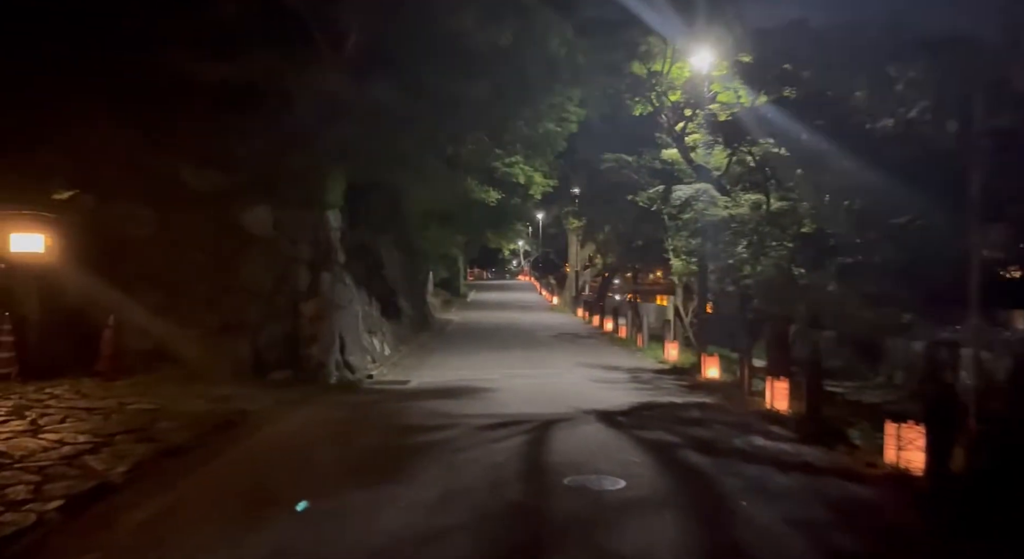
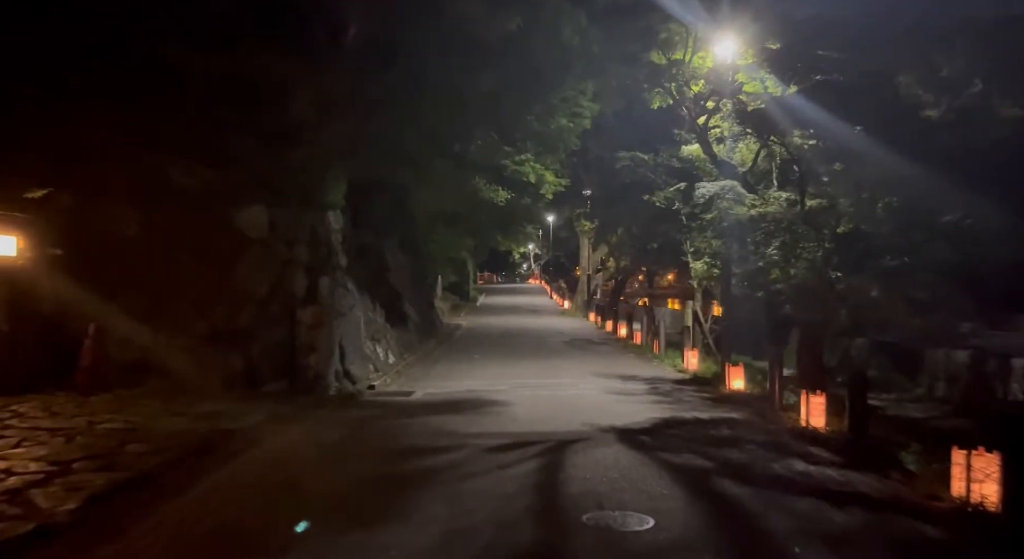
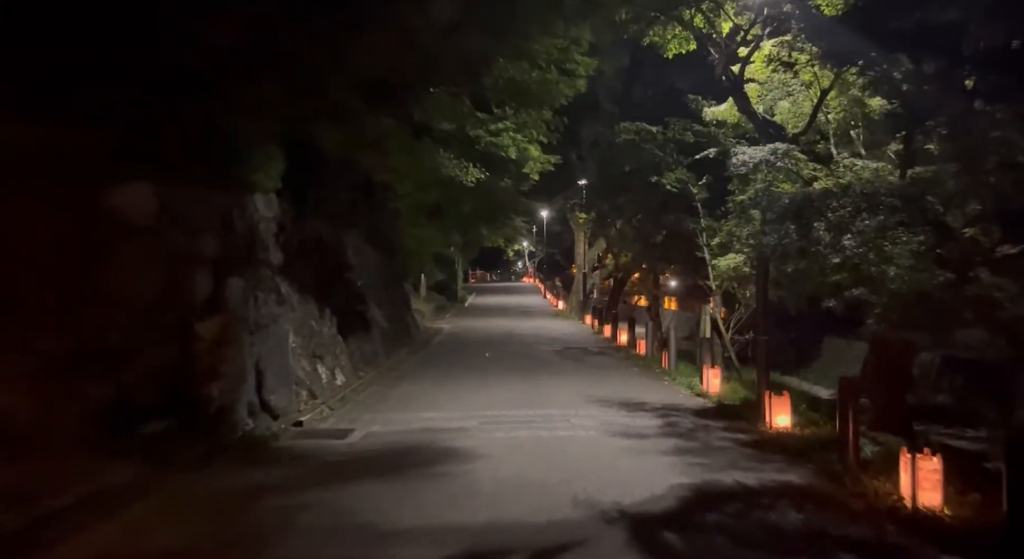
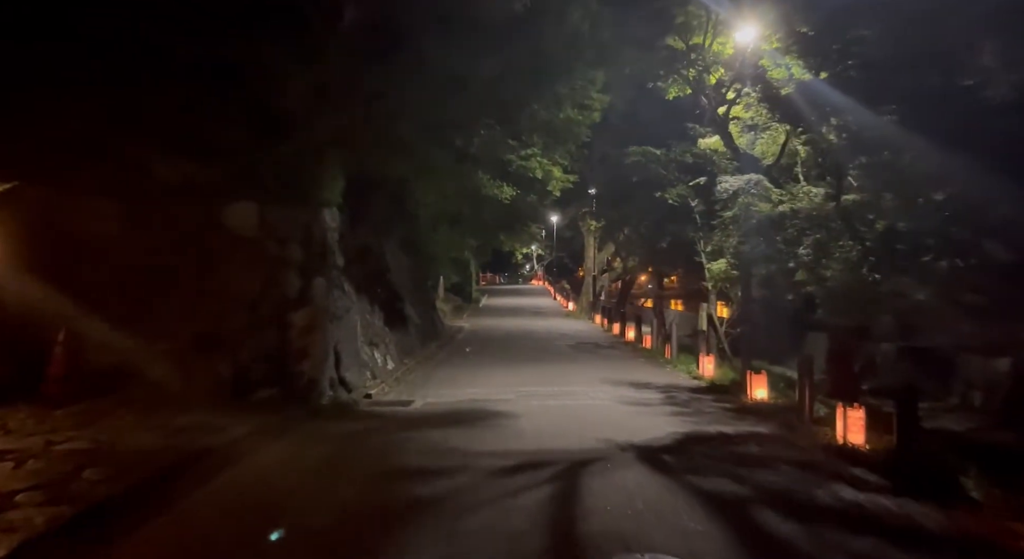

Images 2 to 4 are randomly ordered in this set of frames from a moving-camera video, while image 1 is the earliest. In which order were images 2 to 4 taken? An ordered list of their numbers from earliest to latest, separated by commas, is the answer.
2, 4, 3
